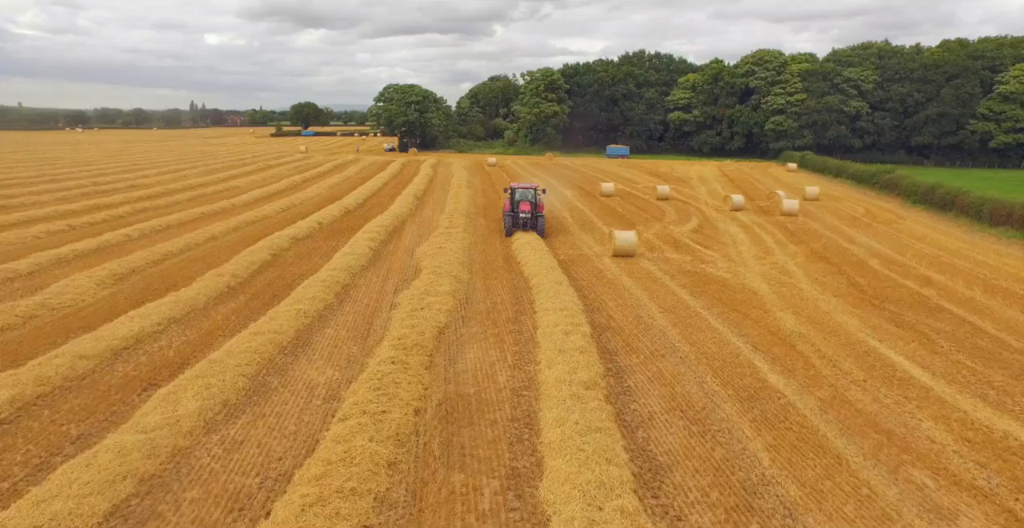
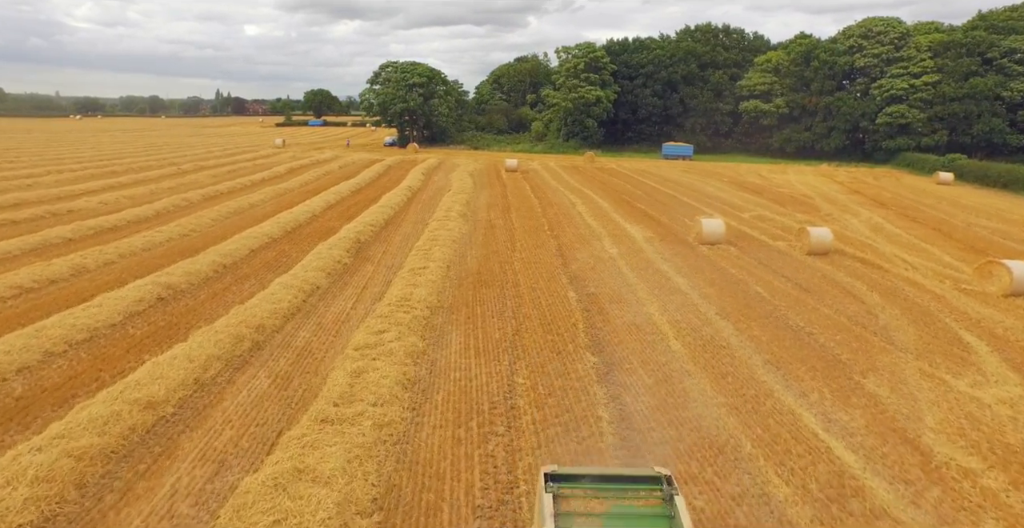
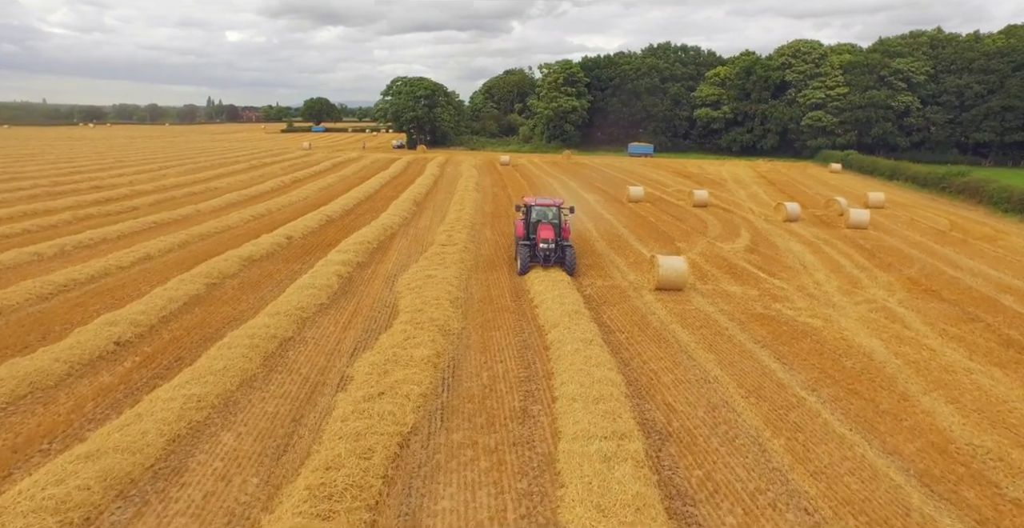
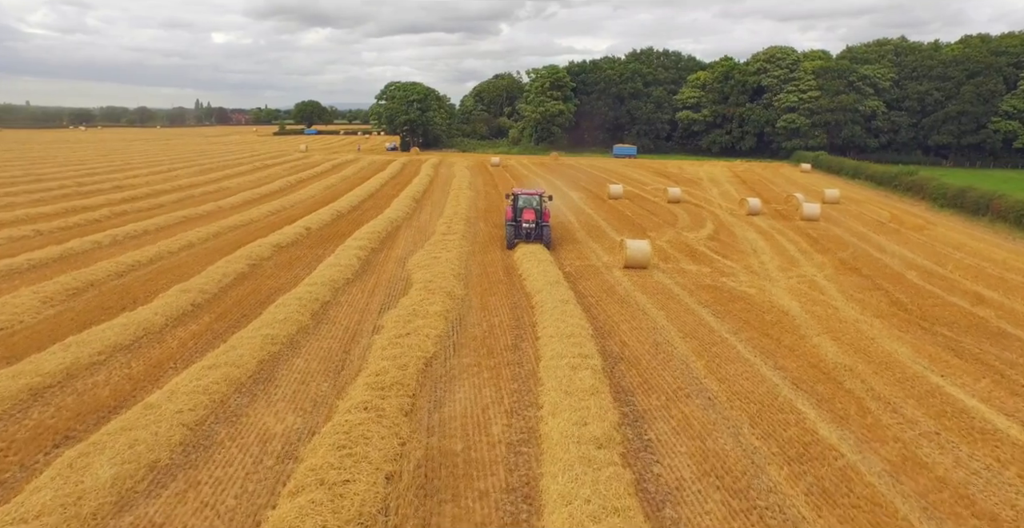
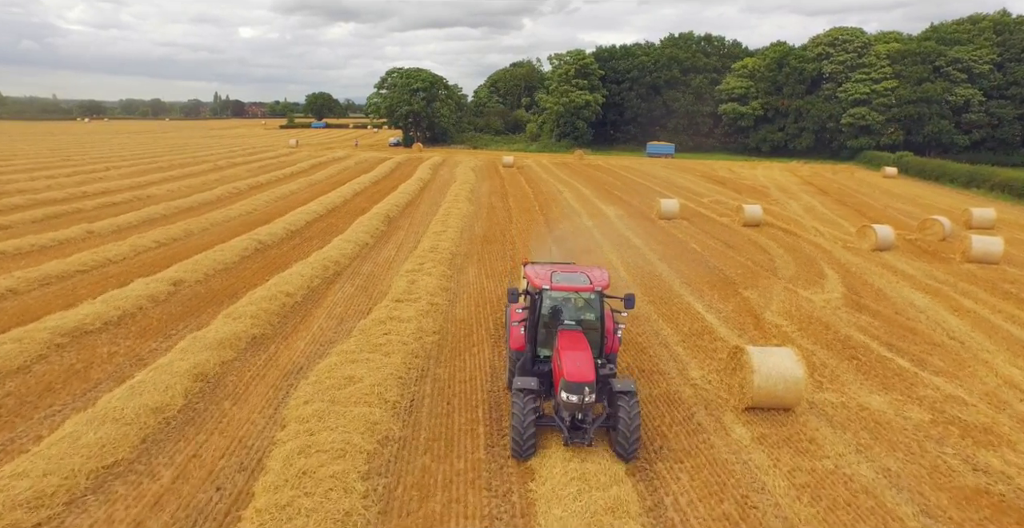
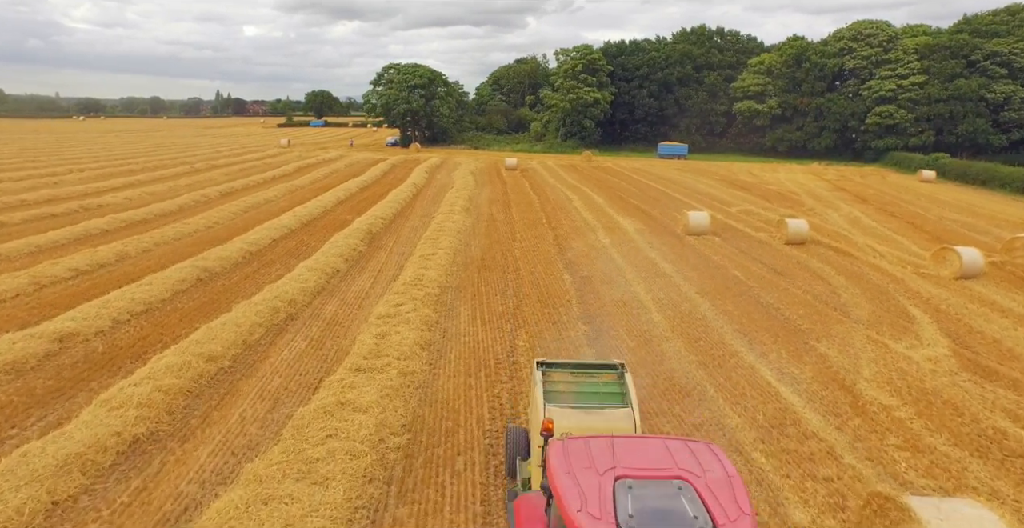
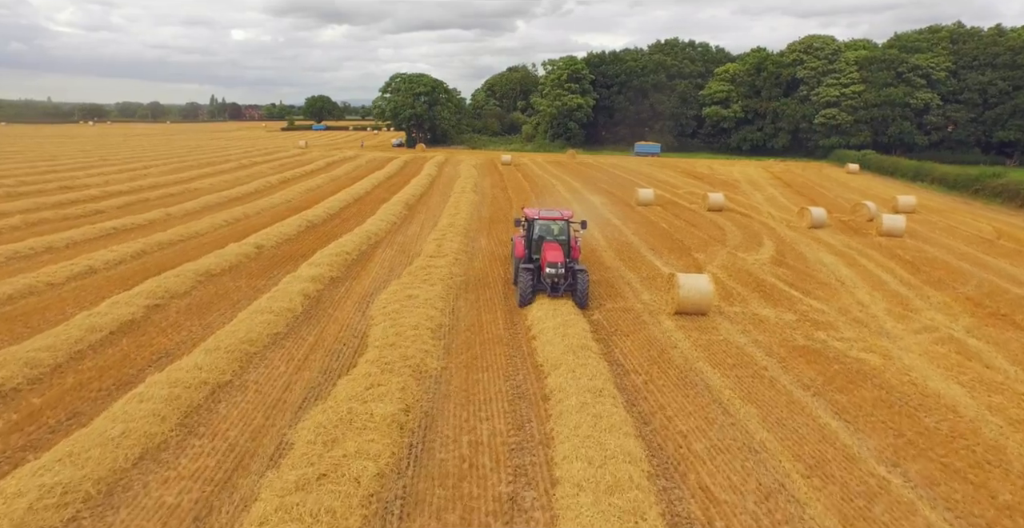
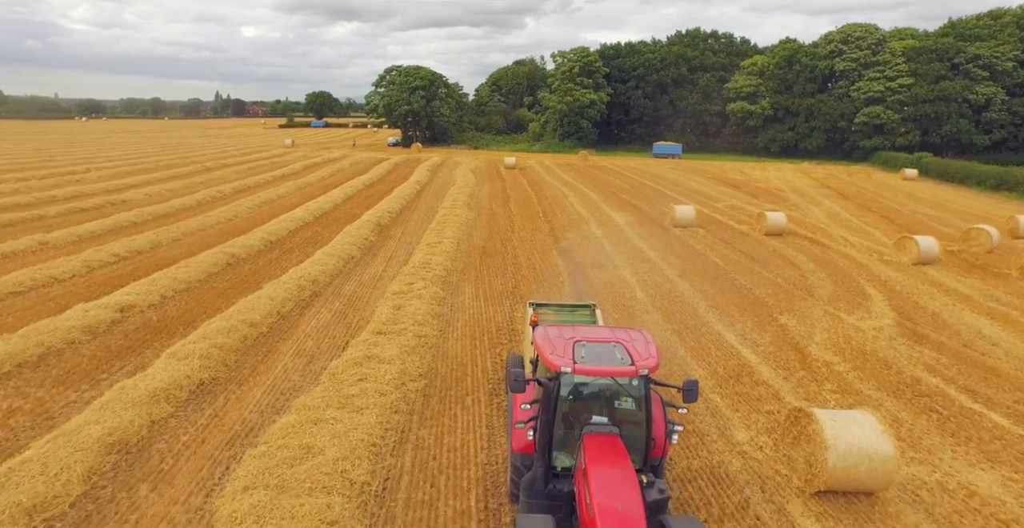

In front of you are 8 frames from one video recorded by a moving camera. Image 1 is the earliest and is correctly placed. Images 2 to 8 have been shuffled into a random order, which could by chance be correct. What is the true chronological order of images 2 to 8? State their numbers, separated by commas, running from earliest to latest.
4, 3, 7, 5, 8, 6, 2
